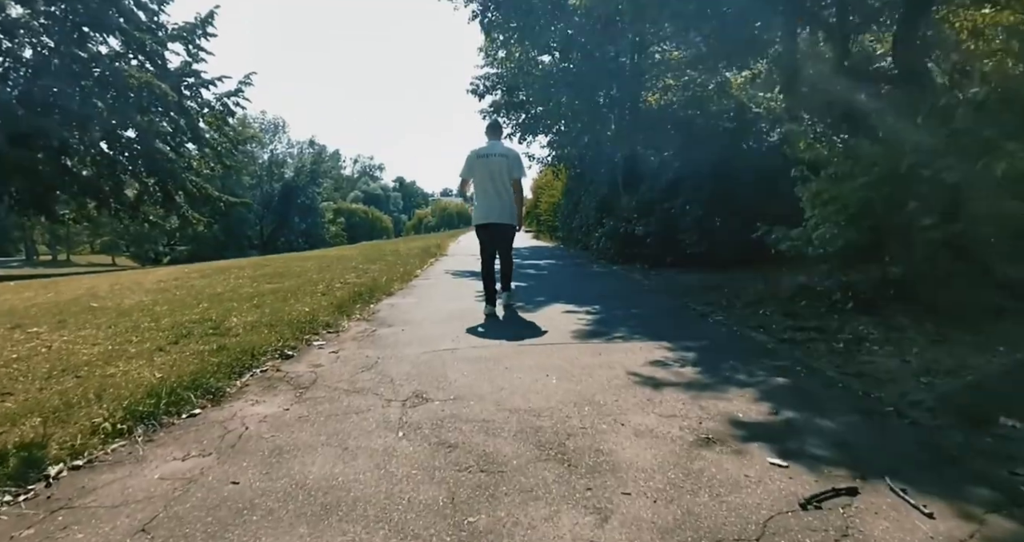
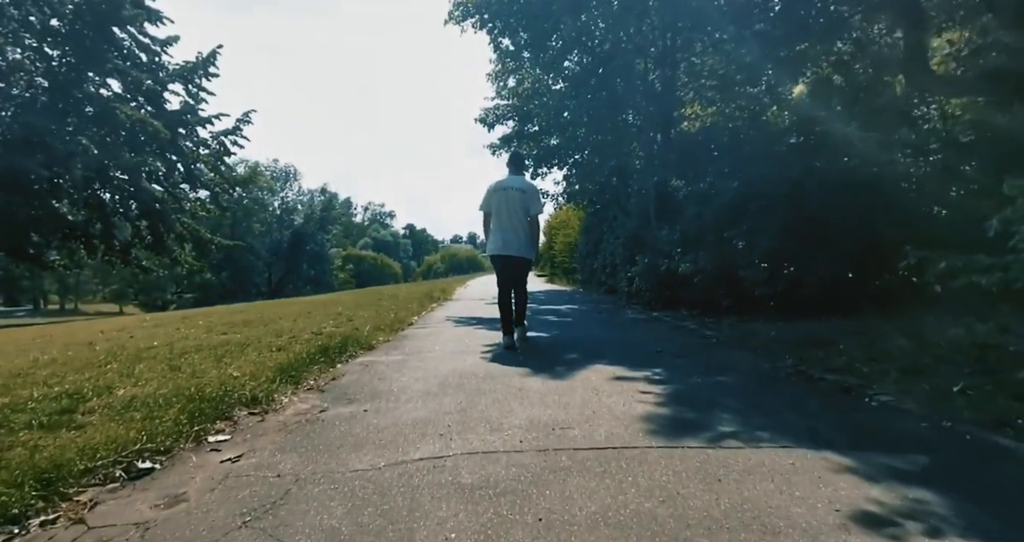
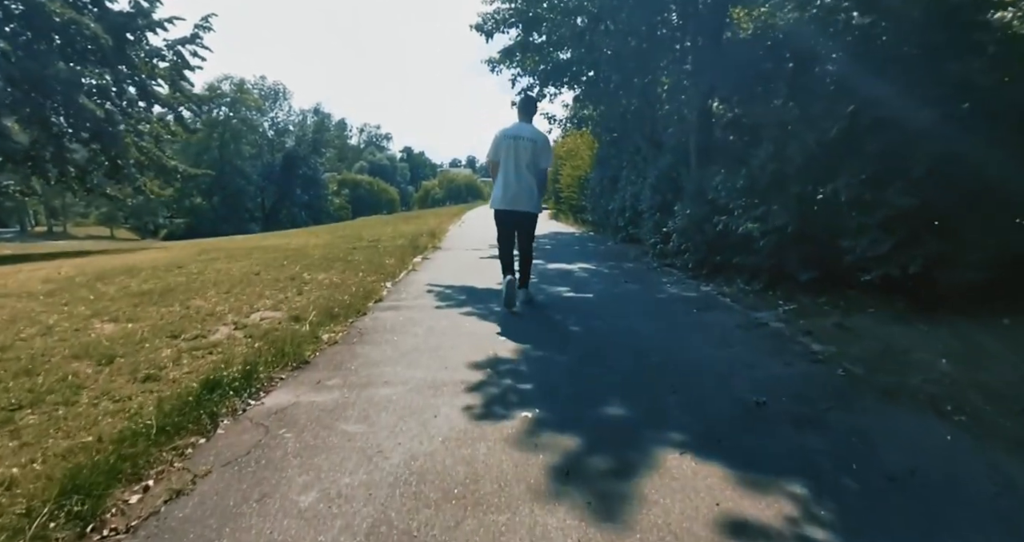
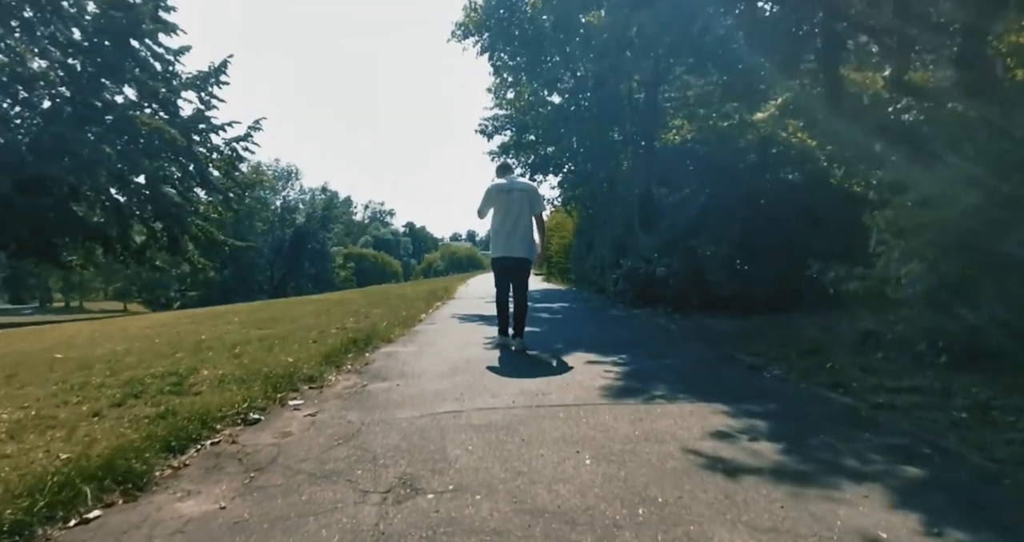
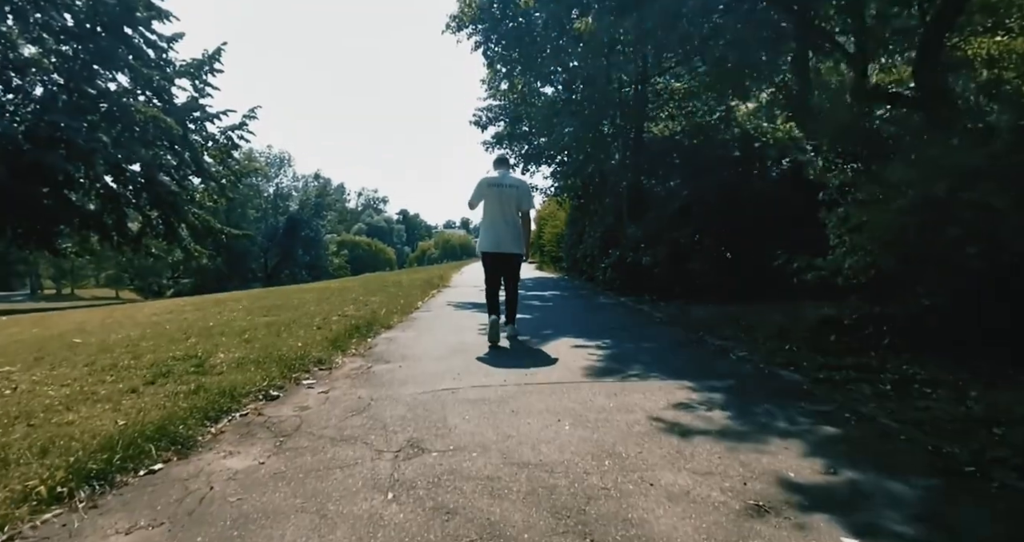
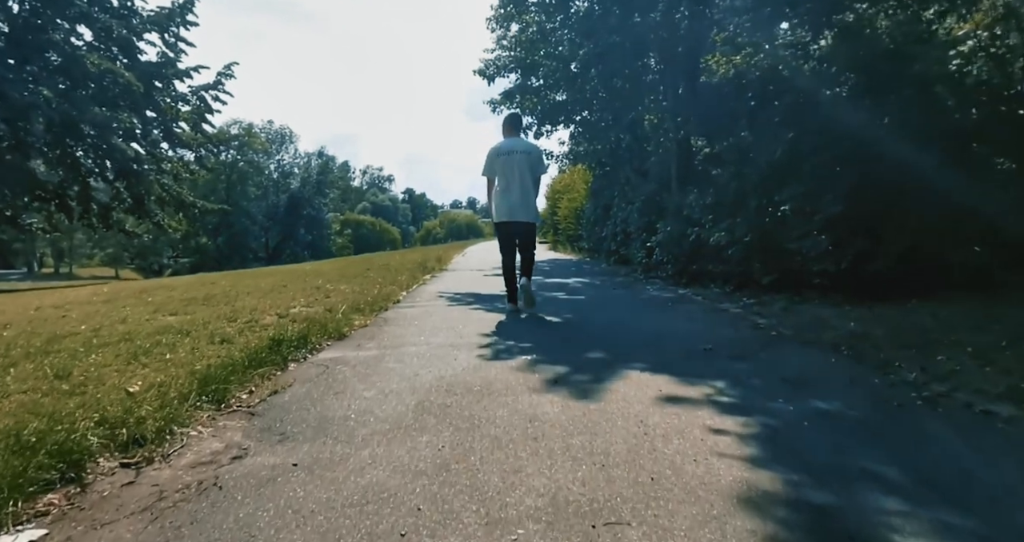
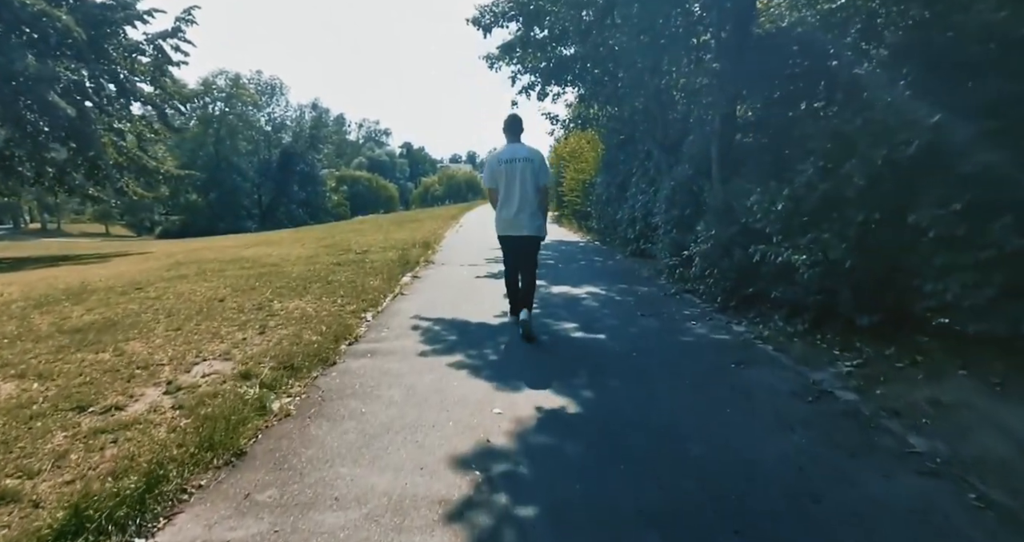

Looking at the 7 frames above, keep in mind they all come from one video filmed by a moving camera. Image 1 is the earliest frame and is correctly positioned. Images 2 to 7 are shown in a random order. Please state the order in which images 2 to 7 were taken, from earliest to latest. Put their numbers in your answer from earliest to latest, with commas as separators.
5, 4, 2, 6, 3, 7
